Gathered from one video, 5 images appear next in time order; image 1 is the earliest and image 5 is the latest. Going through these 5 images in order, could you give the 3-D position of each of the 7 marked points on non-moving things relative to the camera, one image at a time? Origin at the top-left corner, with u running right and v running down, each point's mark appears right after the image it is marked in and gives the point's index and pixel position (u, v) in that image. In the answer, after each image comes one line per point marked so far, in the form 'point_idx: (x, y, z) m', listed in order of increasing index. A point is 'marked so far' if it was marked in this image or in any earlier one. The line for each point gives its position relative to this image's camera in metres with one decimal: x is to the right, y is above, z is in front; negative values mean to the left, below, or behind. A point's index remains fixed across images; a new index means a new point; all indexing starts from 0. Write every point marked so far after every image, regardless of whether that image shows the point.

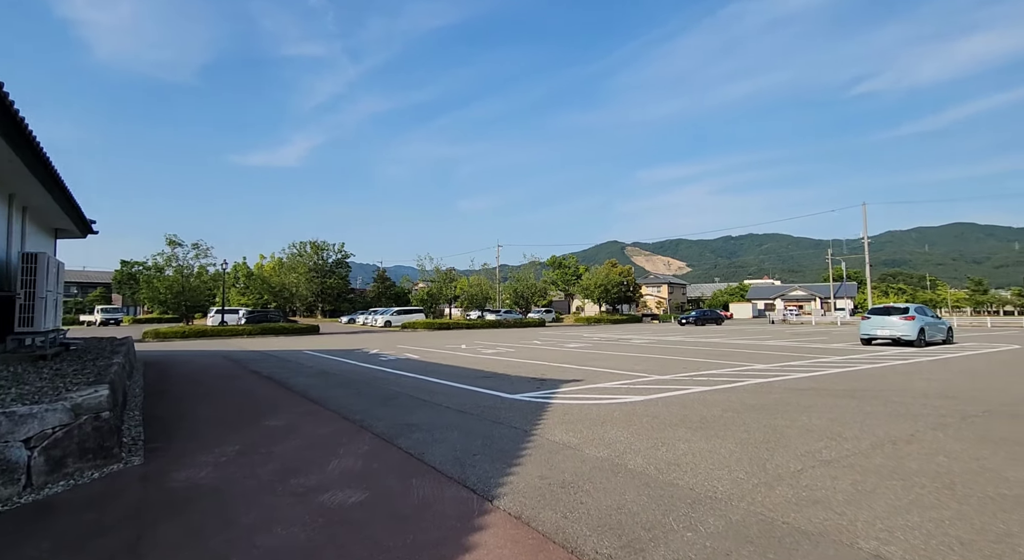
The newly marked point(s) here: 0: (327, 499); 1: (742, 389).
0: (-1.4, -1.6, +3.8) m
1: (+4.5, -2.1, +10.2) m
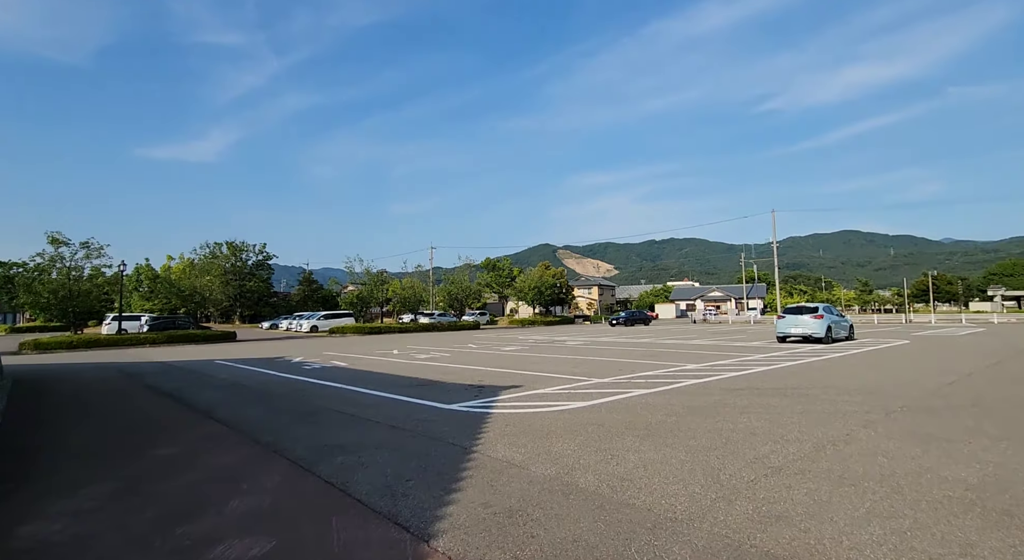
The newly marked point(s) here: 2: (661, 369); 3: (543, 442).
0: (-1.7, -1.6, +3.1) m
1: (+3.3, -2.2, +10.1) m
2: (+4.2, -2.5, +14.7) m
3: (+0.3, -1.8, +5.8) m
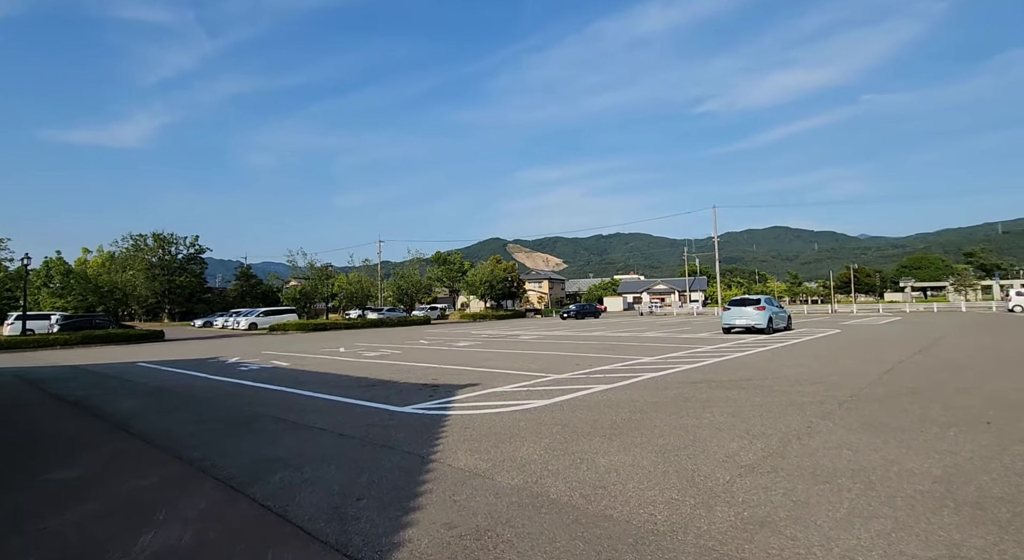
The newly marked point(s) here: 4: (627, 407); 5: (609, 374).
0: (-1.9, -1.6, +2.5) m
1: (+2.5, -2.0, +10.0) m
2: (+3.0, -2.3, +14.7) m
3: (-0.1, -1.7, +5.5) m
4: (+1.7, -1.9, +7.8) m
5: (+2.2, -2.2, +12.0) m
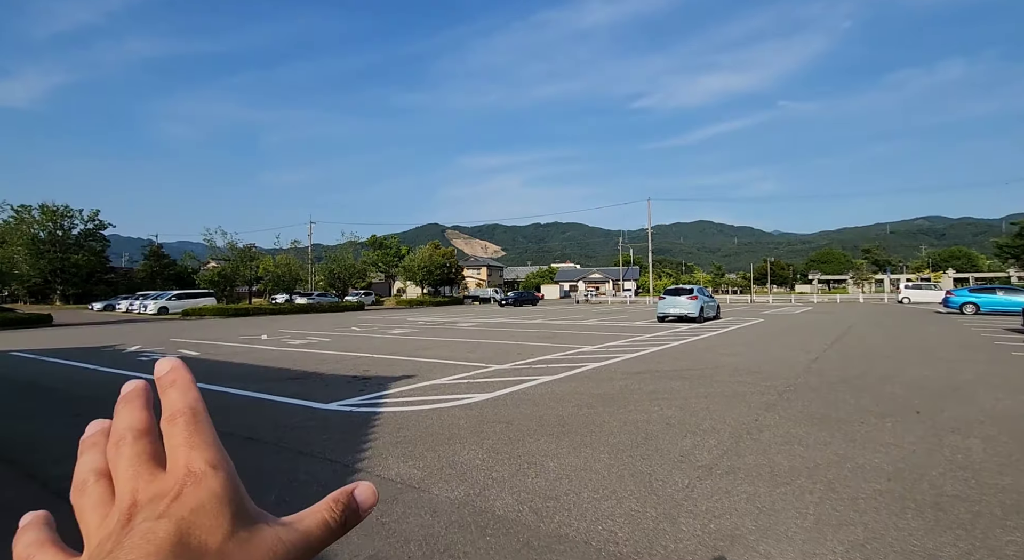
0: (-2.1, -1.5, +1.7) m
1: (+1.3, -1.8, +9.7) m
2: (+1.3, -2.0, +14.4) m
3: (-0.6, -1.6, +4.8) m
4: (+0.9, -1.7, +7.4) m
5: (+0.9, -1.9, +11.6) m
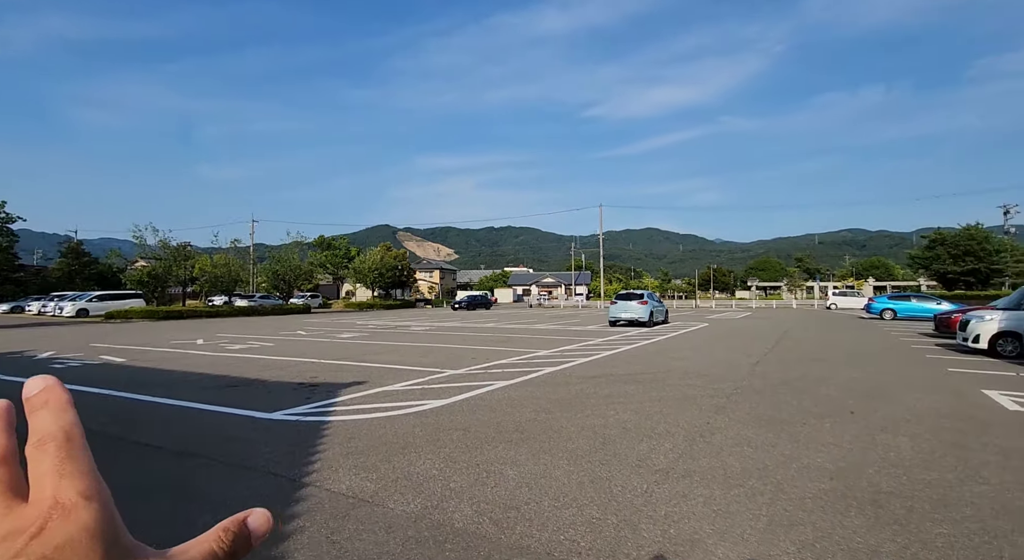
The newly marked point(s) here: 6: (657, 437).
0: (-2.1, -1.5, +1.4) m
1: (+0.5, -1.9, +9.7) m
2: (0.0, -2.1, +14.3) m
3: (-1.0, -1.6, +4.7) m
4: (+0.2, -1.8, +7.3) m
5: (-0.1, -2.0, +11.5) m
6: (+1.6, -1.8, +5.9) m
